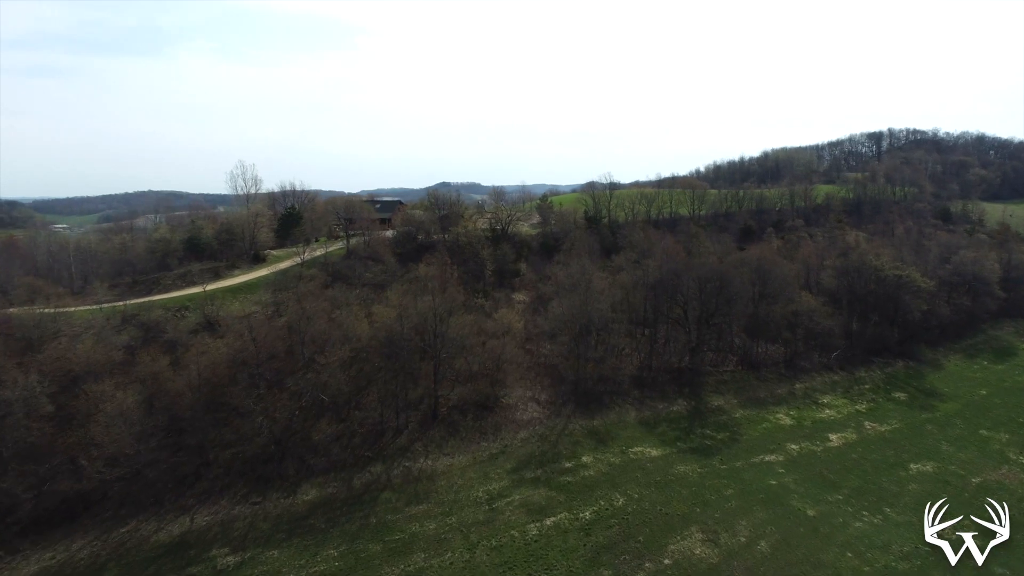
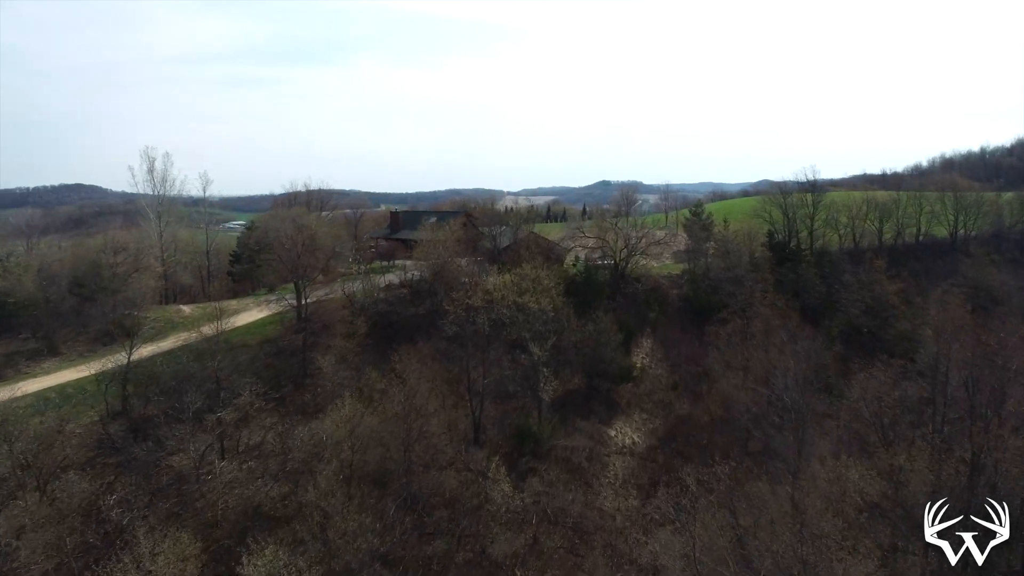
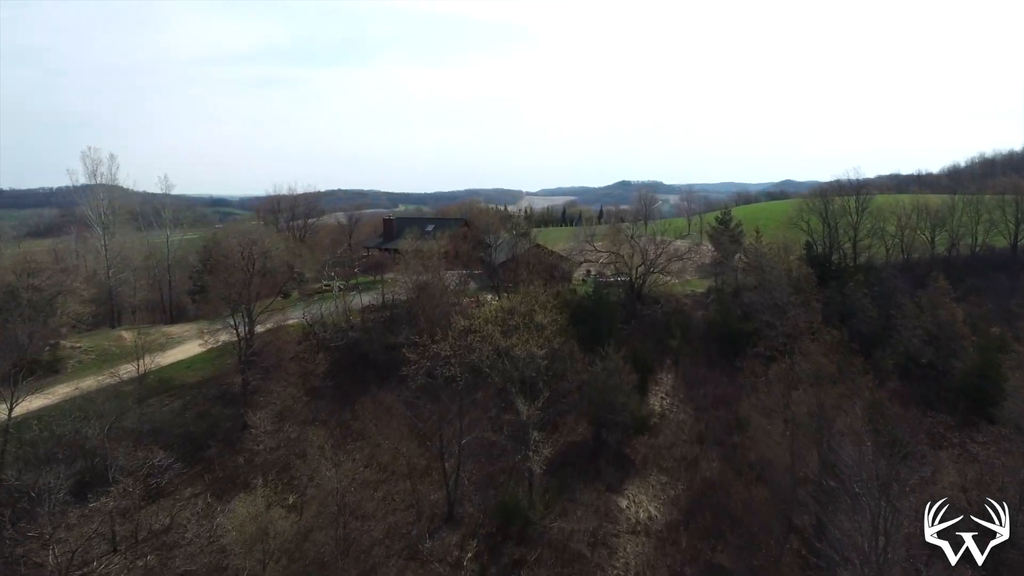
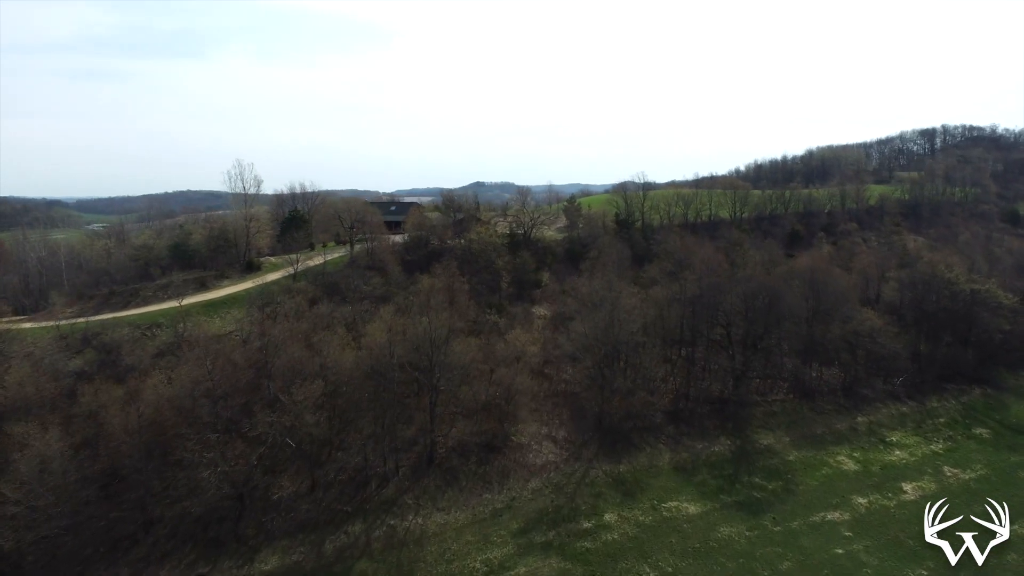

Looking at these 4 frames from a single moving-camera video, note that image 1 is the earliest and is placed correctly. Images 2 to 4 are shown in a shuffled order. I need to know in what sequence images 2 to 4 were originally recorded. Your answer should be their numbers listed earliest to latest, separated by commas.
4, 2, 3
